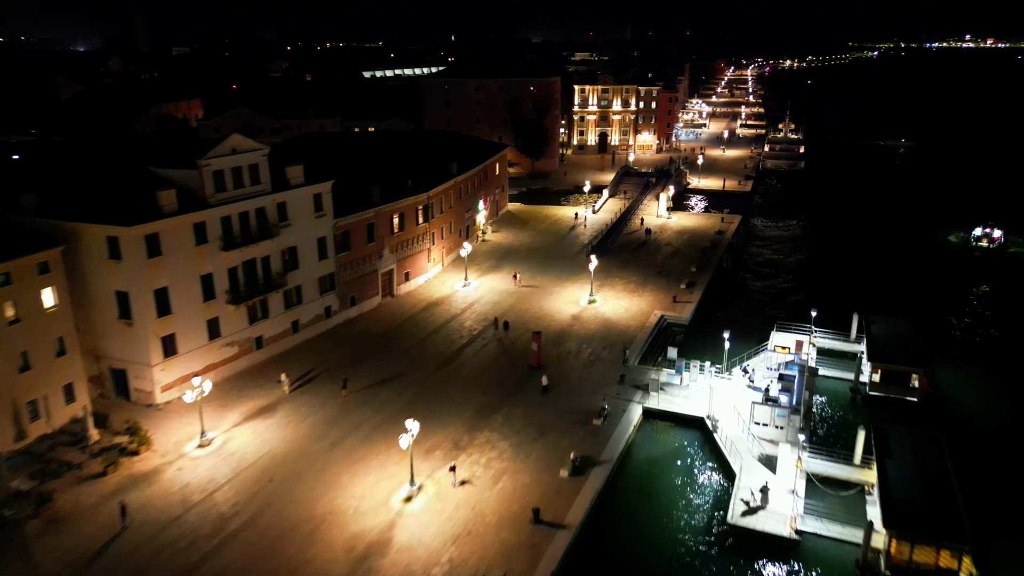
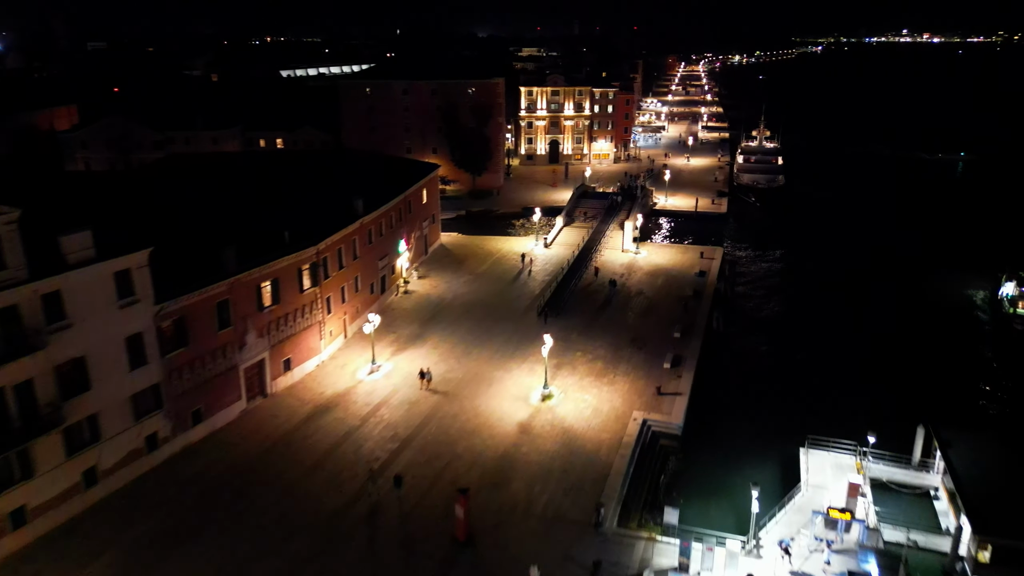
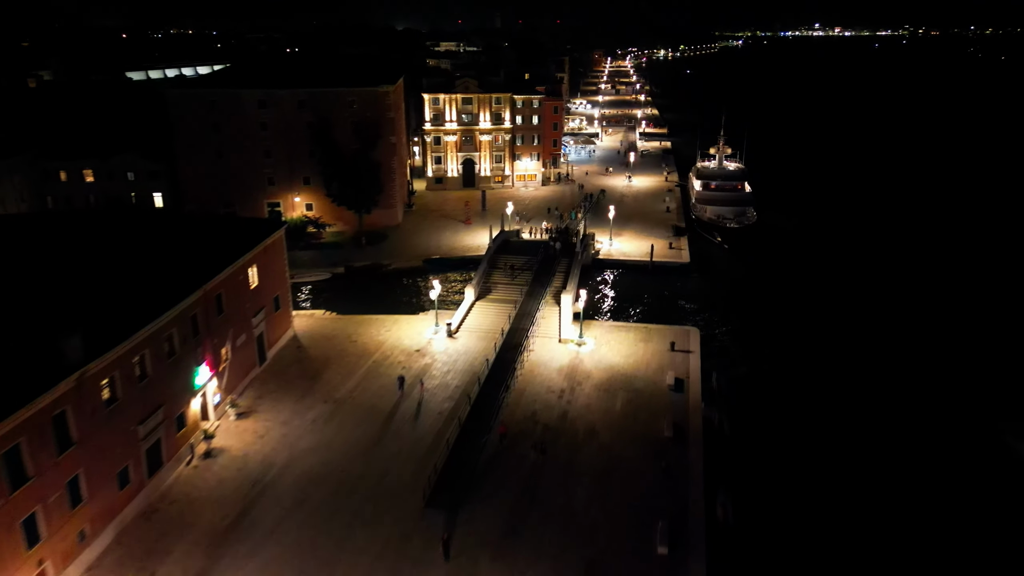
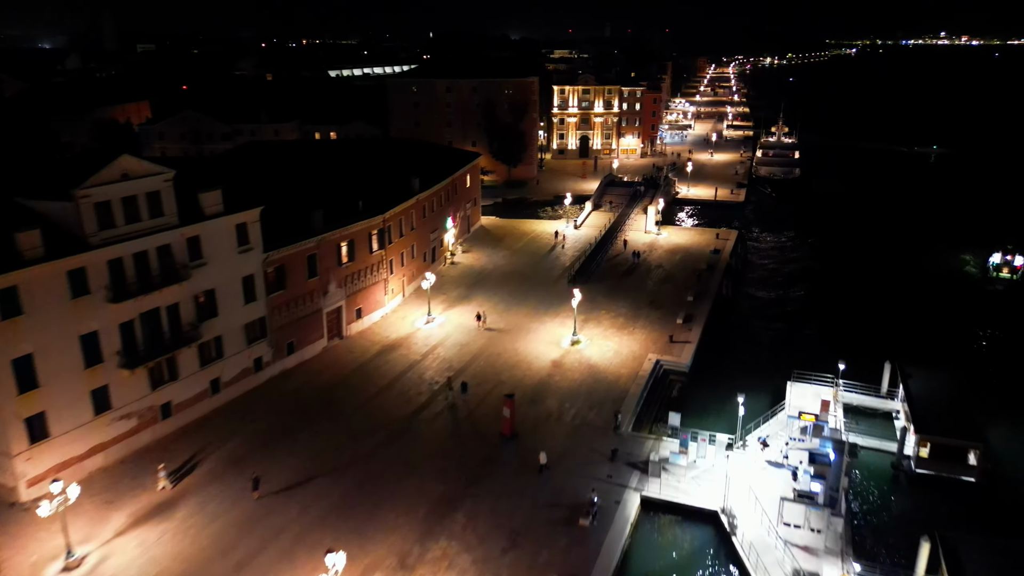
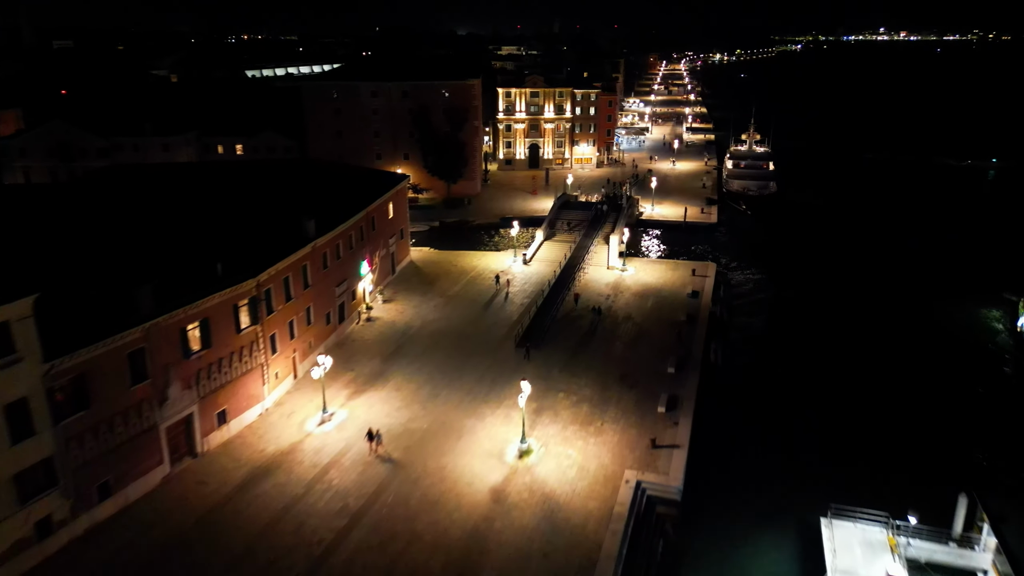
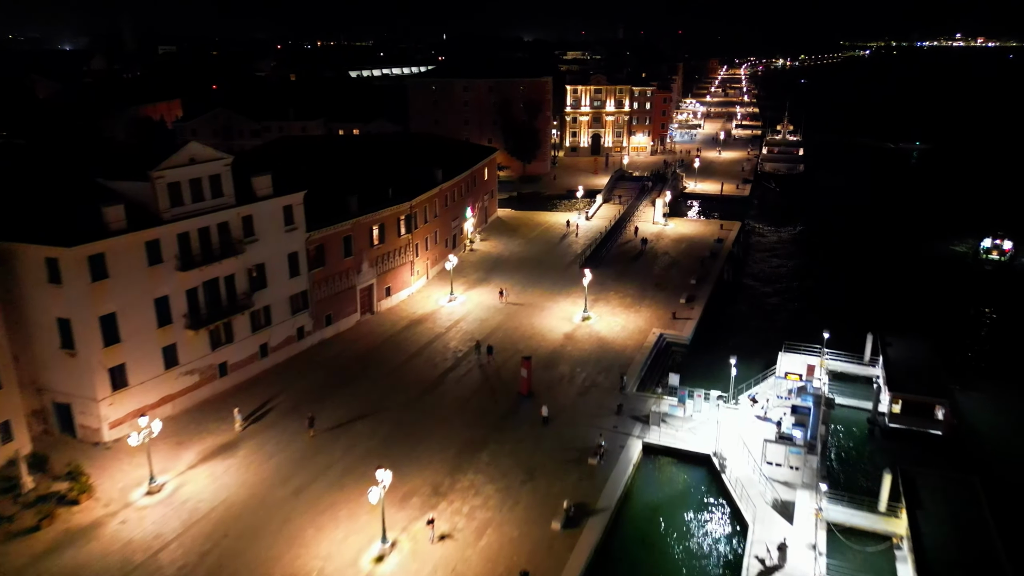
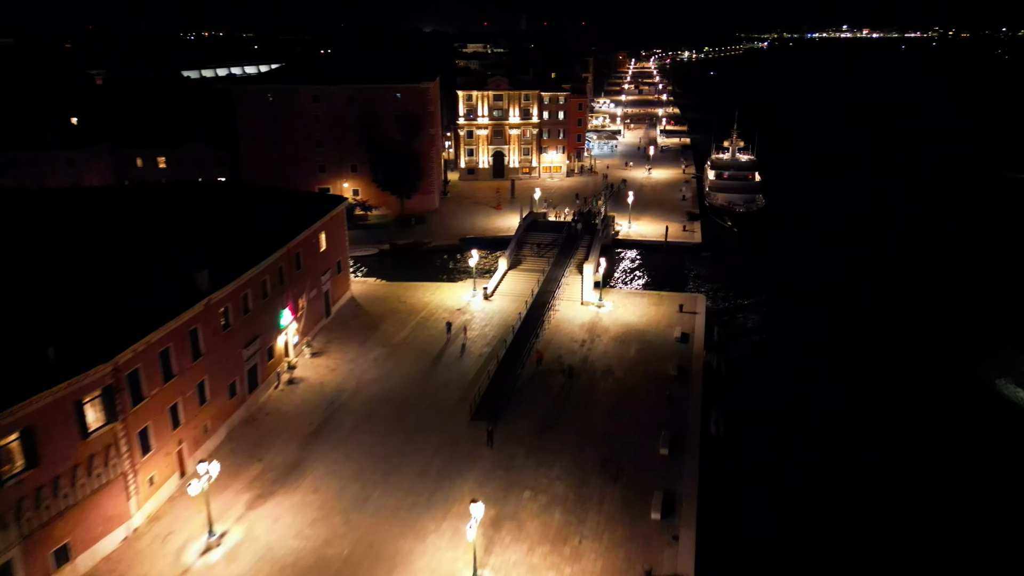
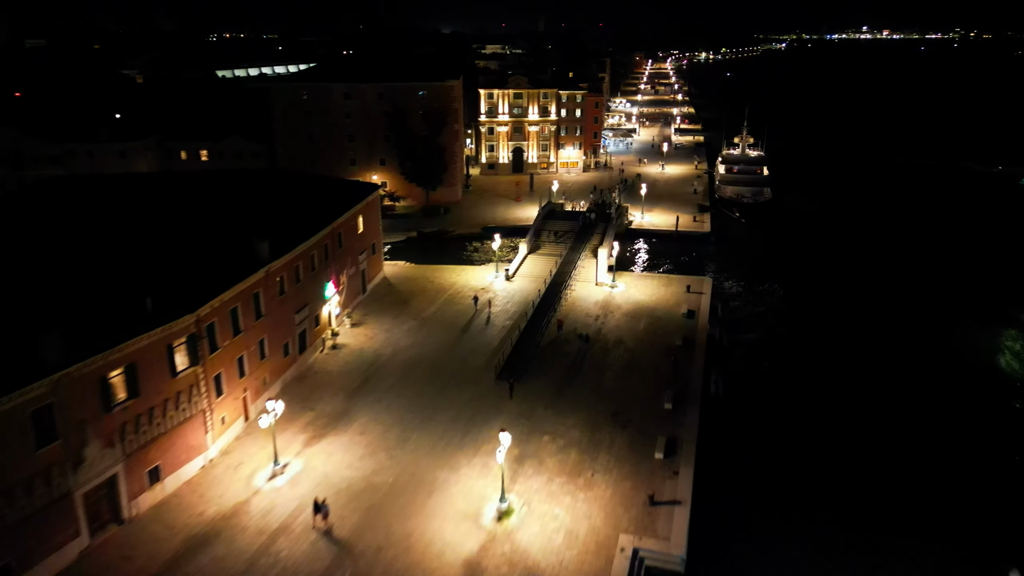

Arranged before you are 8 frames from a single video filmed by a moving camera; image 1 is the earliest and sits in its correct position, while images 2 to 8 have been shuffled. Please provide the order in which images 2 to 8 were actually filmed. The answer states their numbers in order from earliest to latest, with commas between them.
6, 4, 2, 5, 8, 7, 3
